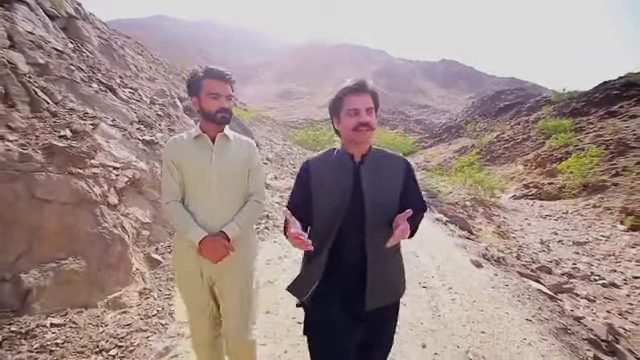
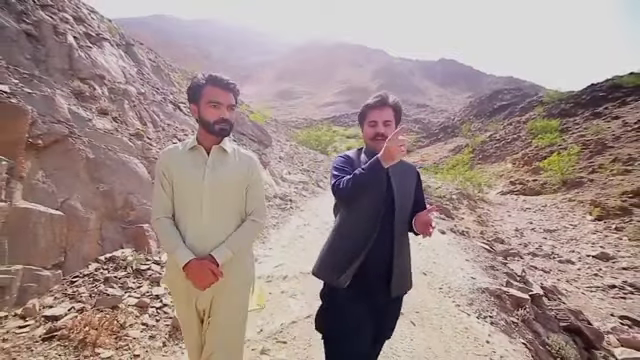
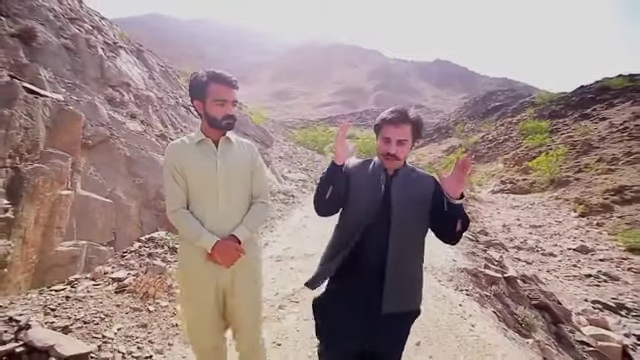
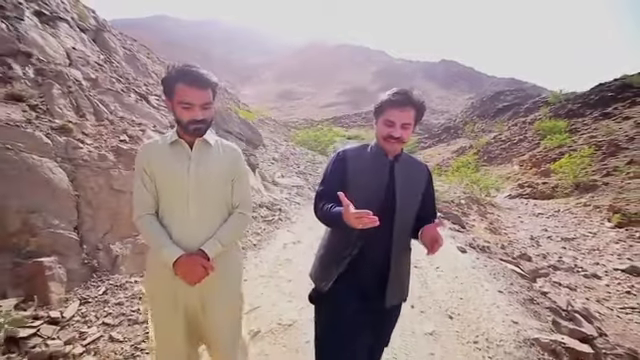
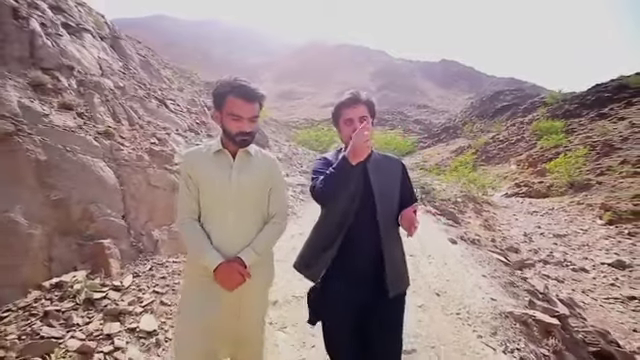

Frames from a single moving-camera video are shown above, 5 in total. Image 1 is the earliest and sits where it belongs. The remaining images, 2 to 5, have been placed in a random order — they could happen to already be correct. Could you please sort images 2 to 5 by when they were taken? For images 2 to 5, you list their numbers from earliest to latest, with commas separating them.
4, 5, 2, 3
